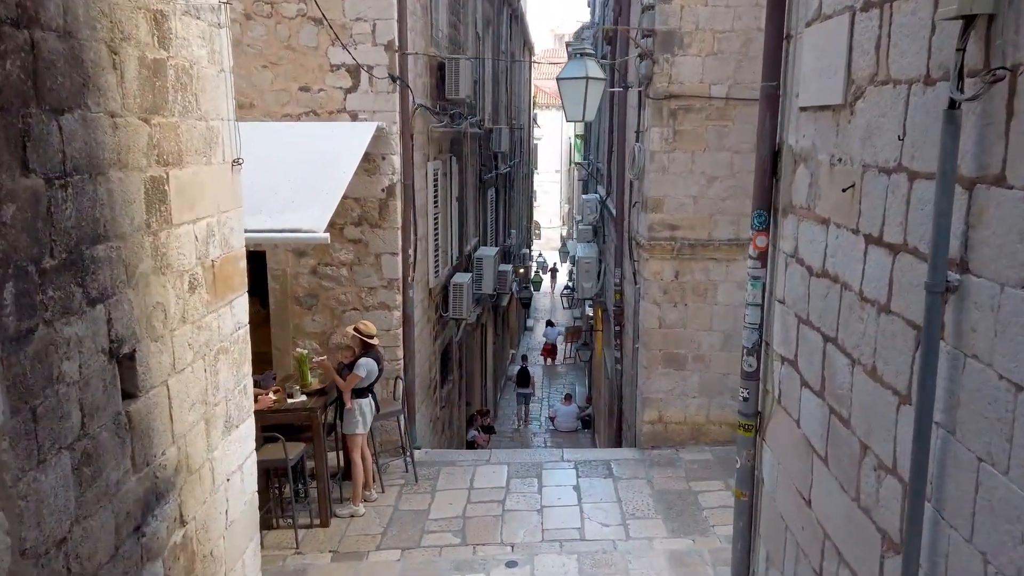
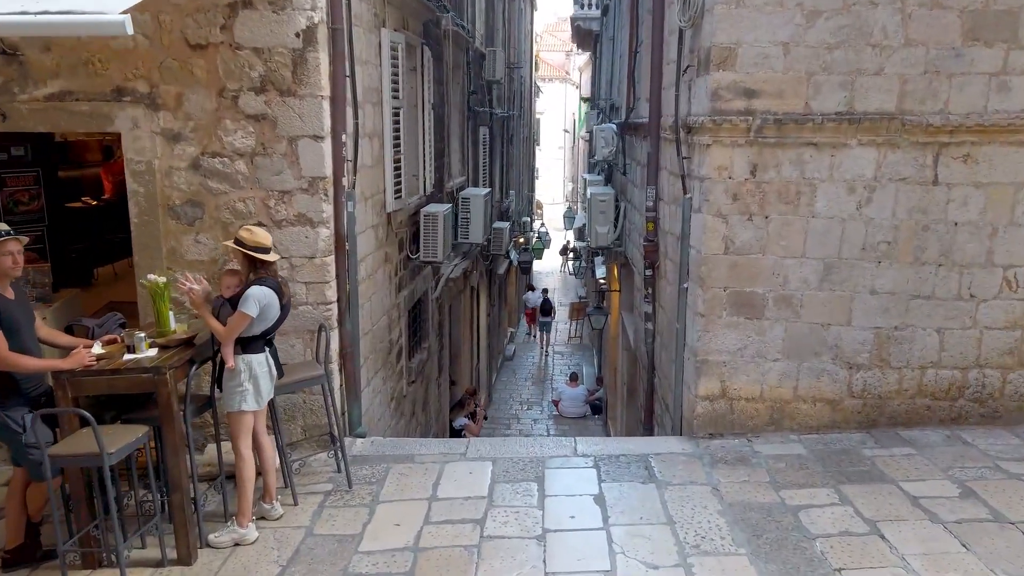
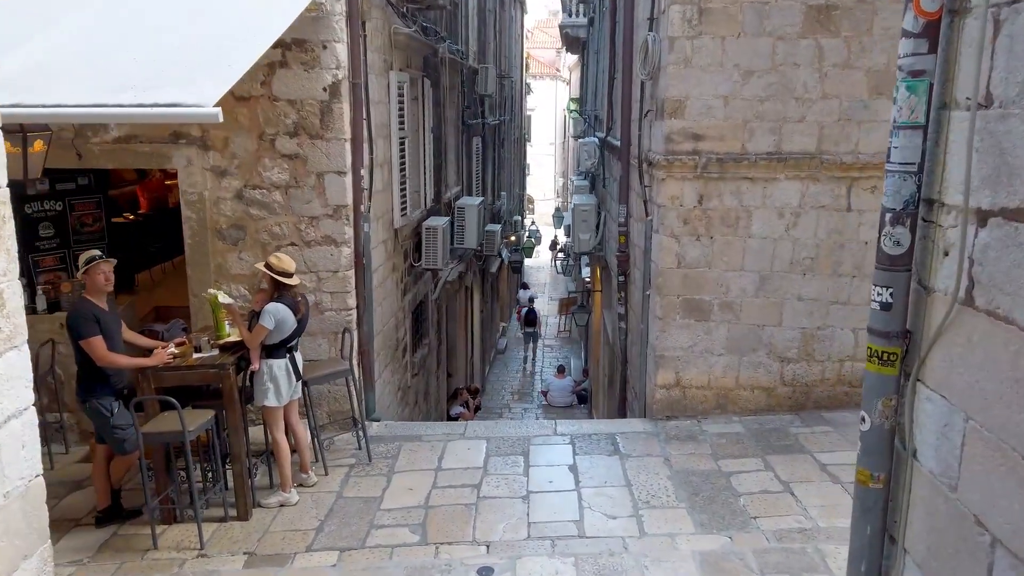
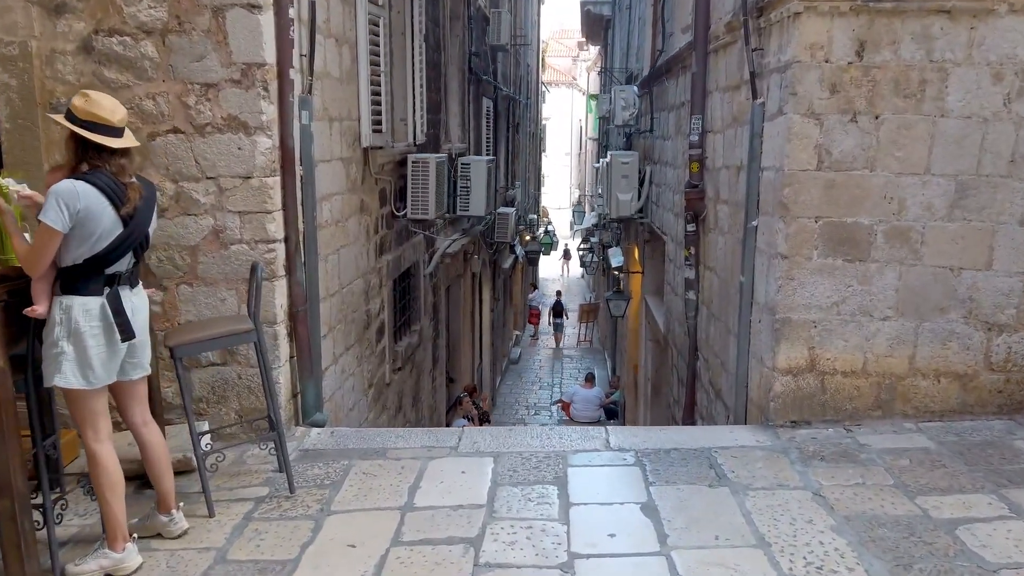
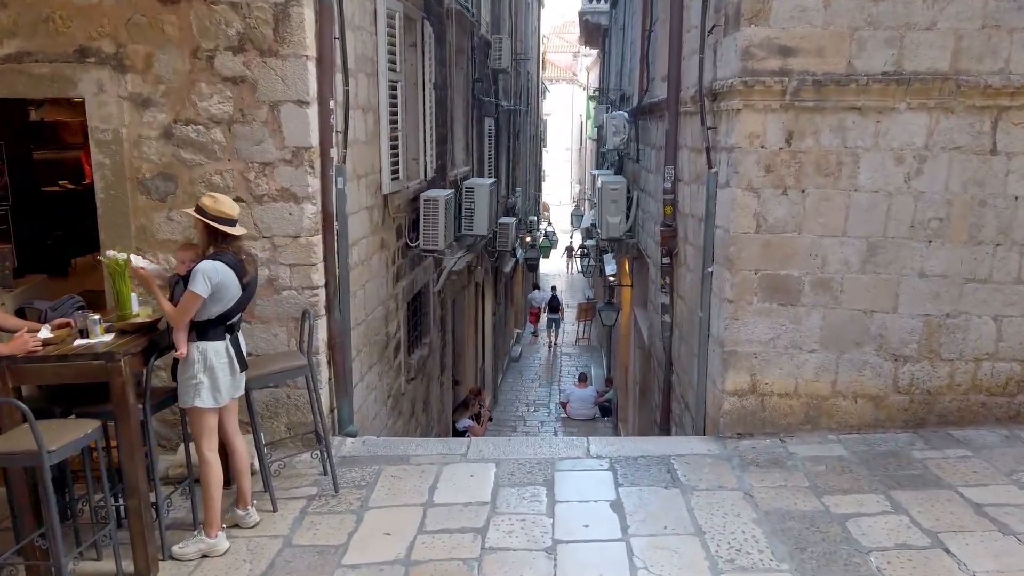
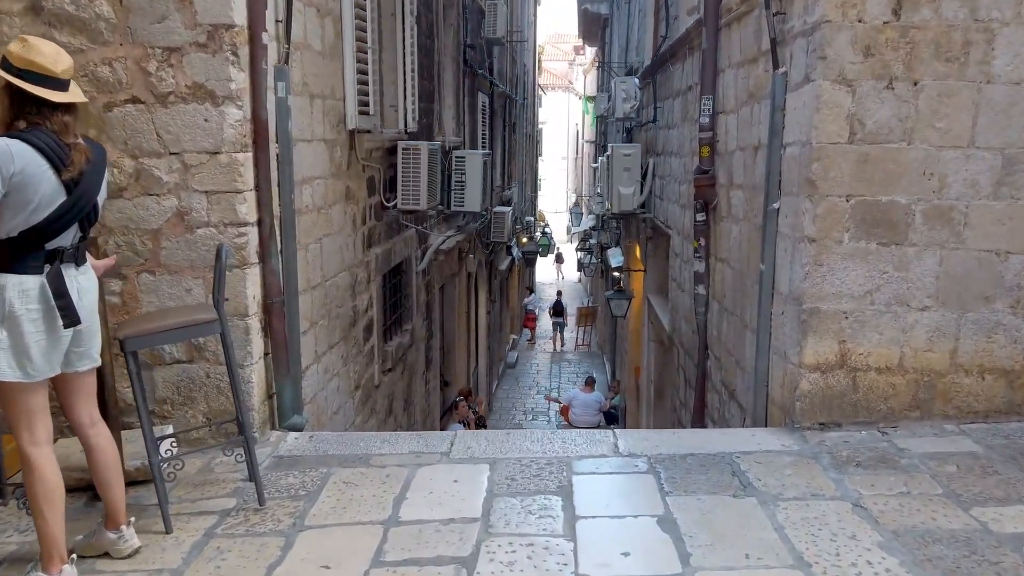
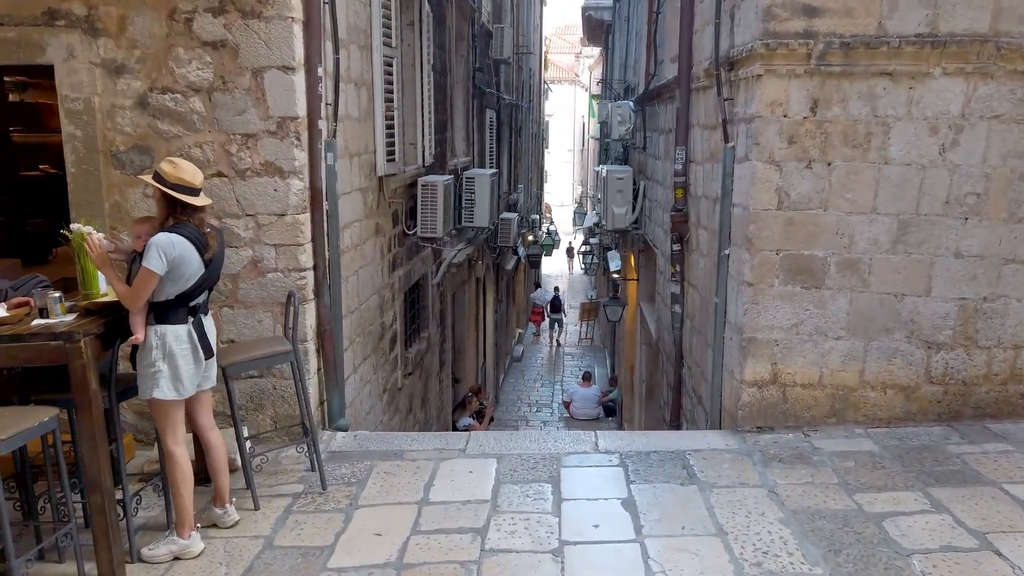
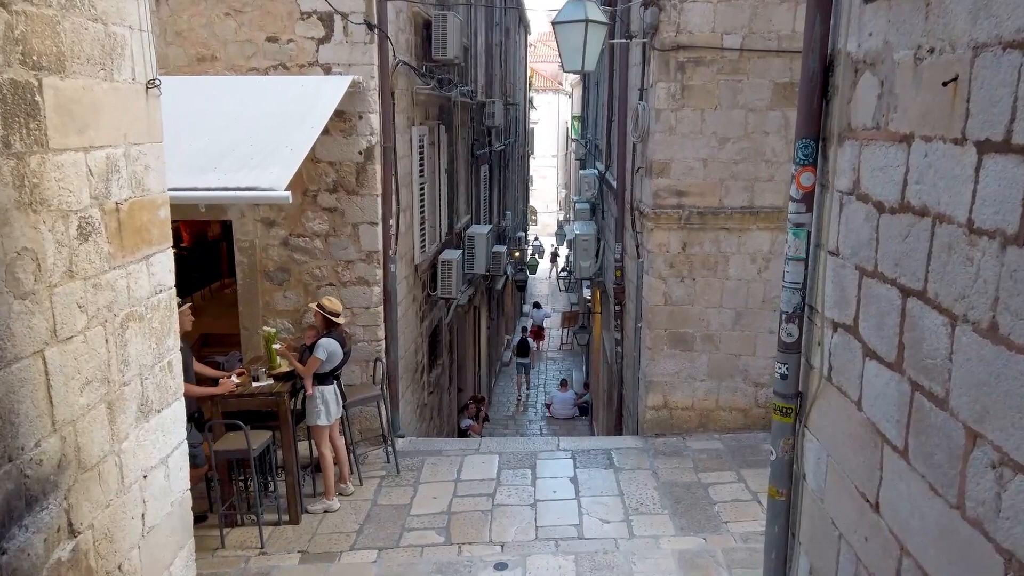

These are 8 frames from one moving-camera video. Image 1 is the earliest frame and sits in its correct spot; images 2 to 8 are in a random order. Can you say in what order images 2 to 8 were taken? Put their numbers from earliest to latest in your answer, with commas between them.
8, 3, 2, 5, 7, 4, 6
